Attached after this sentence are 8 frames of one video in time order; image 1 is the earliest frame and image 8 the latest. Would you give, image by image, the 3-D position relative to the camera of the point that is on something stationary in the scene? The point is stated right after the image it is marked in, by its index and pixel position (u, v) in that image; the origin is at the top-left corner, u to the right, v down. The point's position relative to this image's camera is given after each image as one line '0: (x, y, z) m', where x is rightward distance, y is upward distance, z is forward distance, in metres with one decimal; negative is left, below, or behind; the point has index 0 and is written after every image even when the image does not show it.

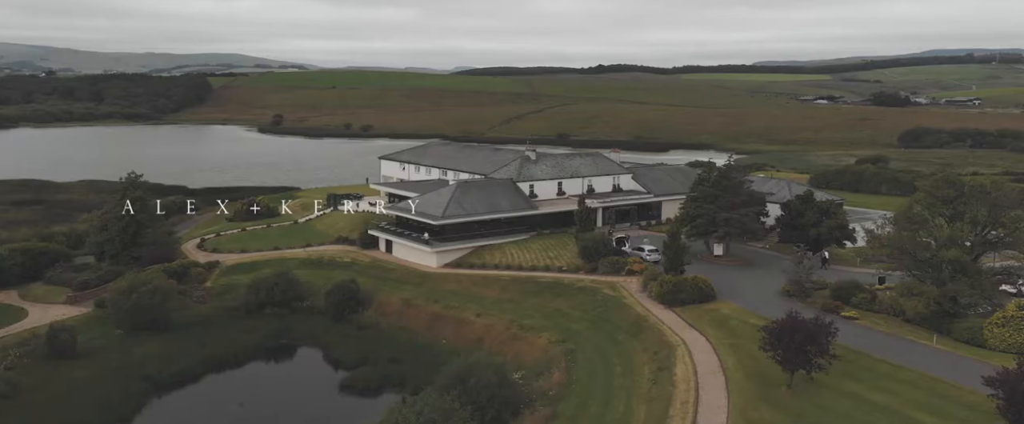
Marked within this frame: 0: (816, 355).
0: (+8.3, -3.9, +19.4) m
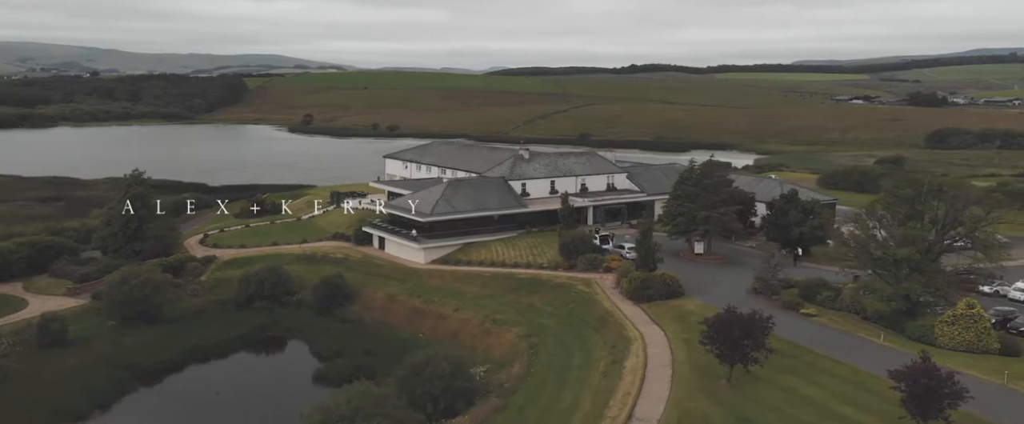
0: (+6.7, -3.8, +19.8) m
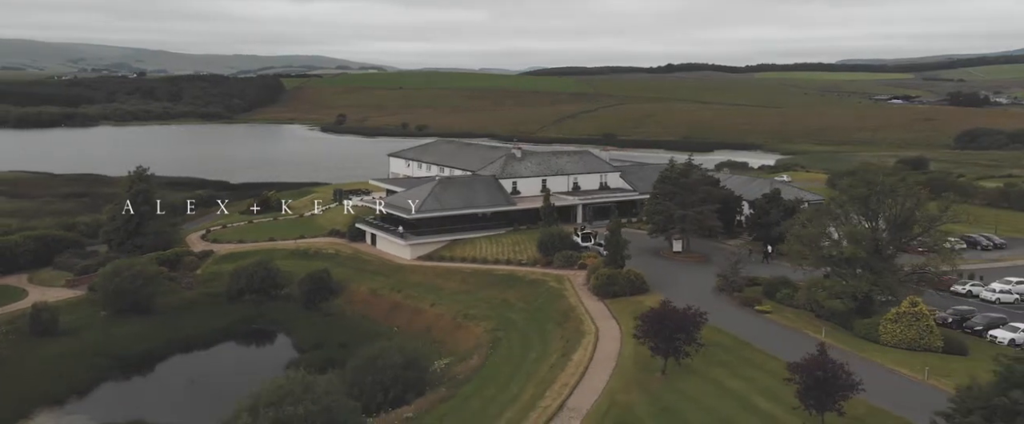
0: (+4.9, -3.7, +20.2) m
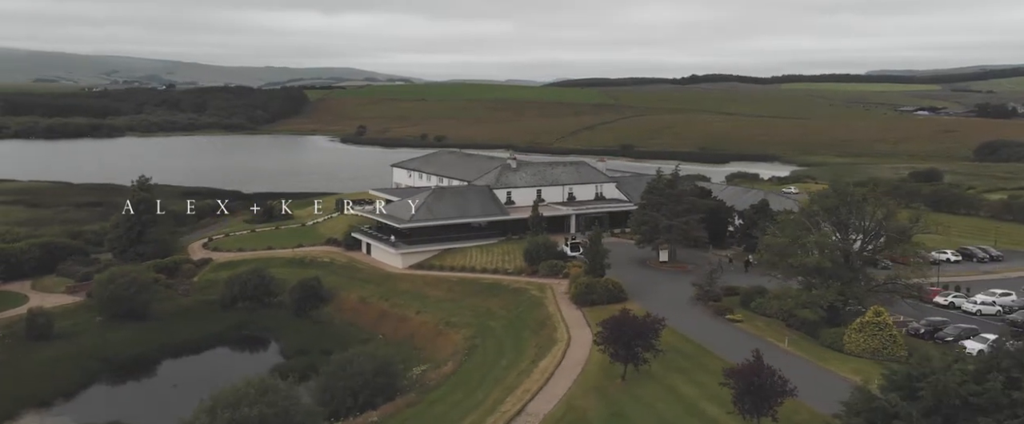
0: (+3.8, -4.0, +20.5) m
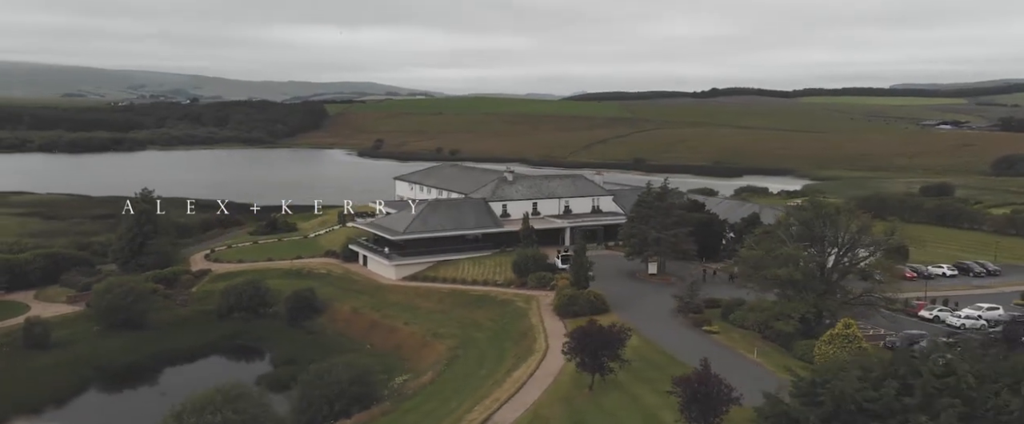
0: (+2.8, -4.3, +20.8) m
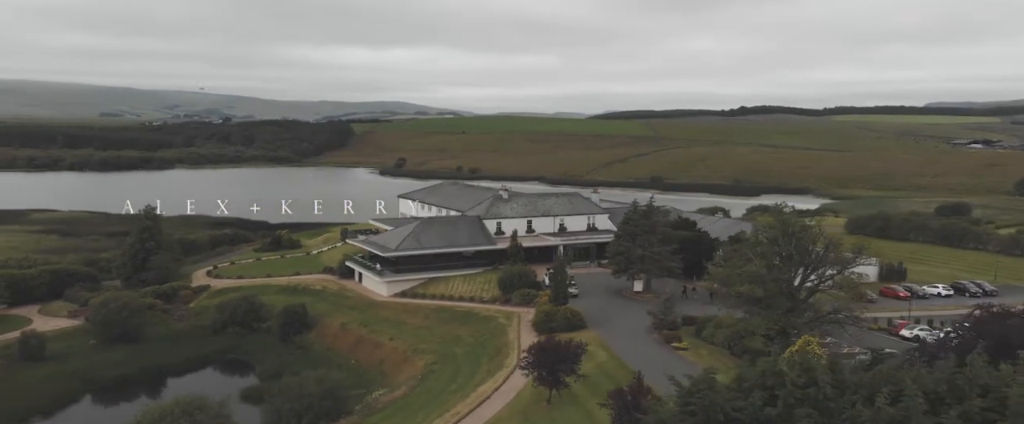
0: (+1.5, -4.8, +21.1) m
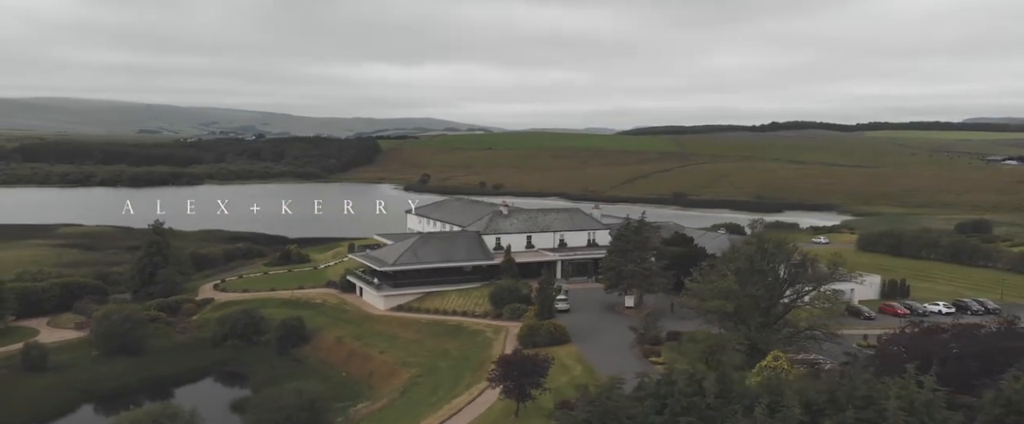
0: (+0.5, -5.3, +21.4) m
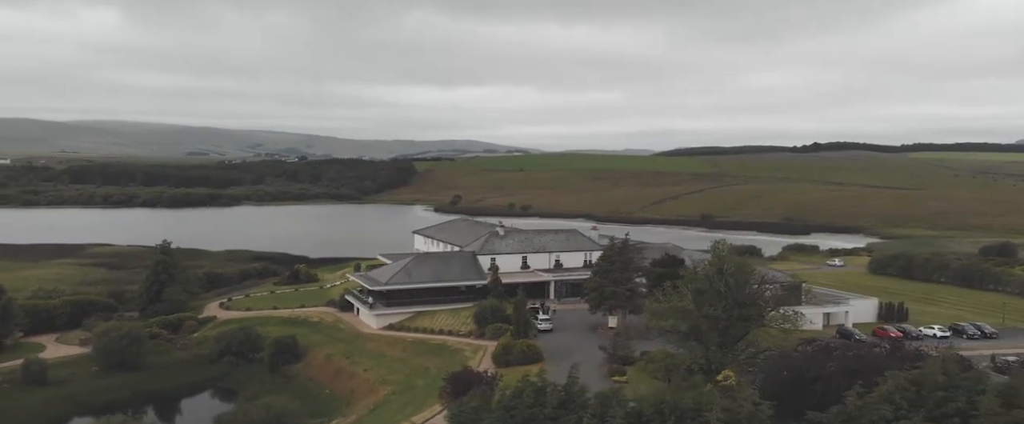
0: (-1.1, -5.9, +21.9) m
